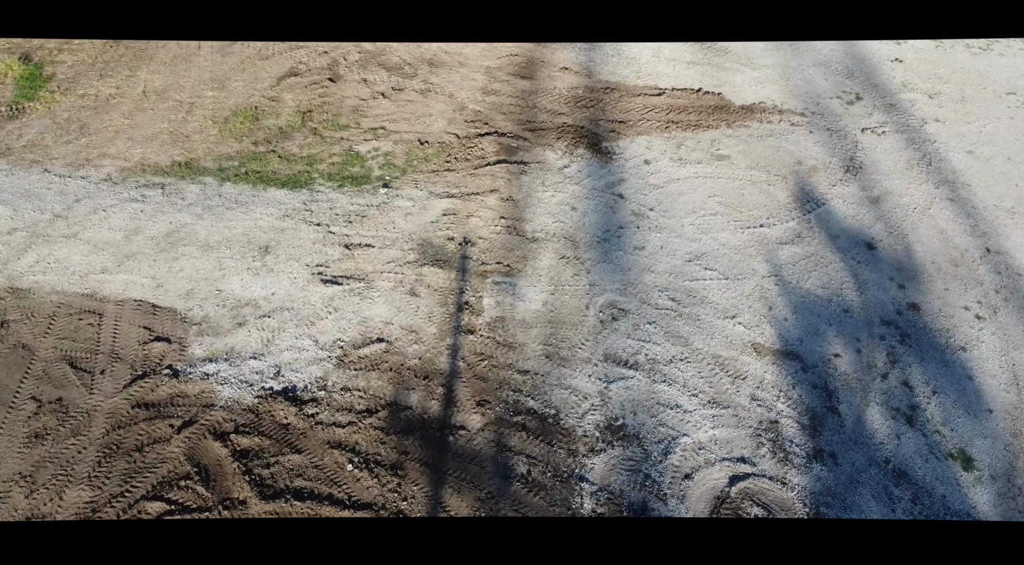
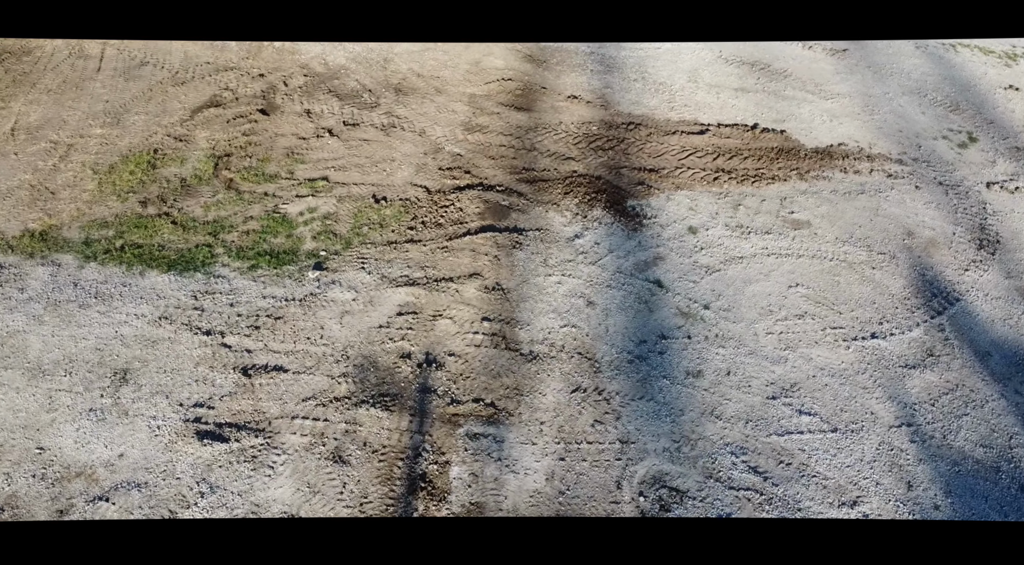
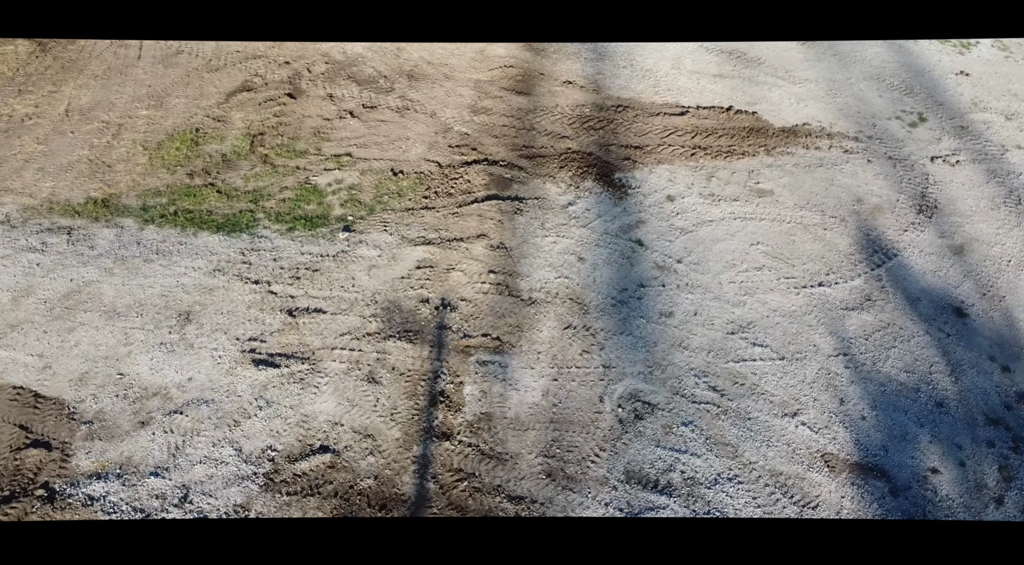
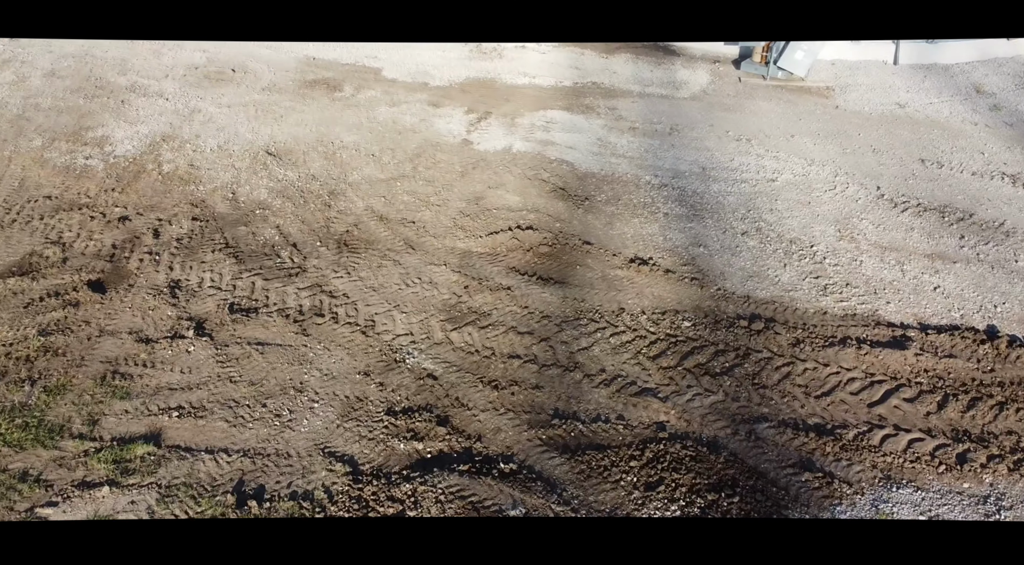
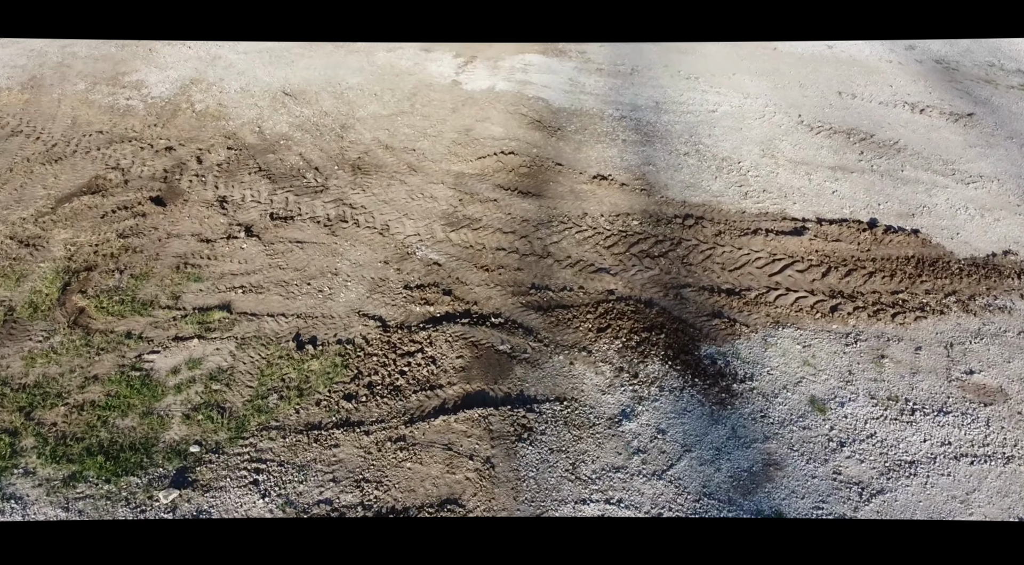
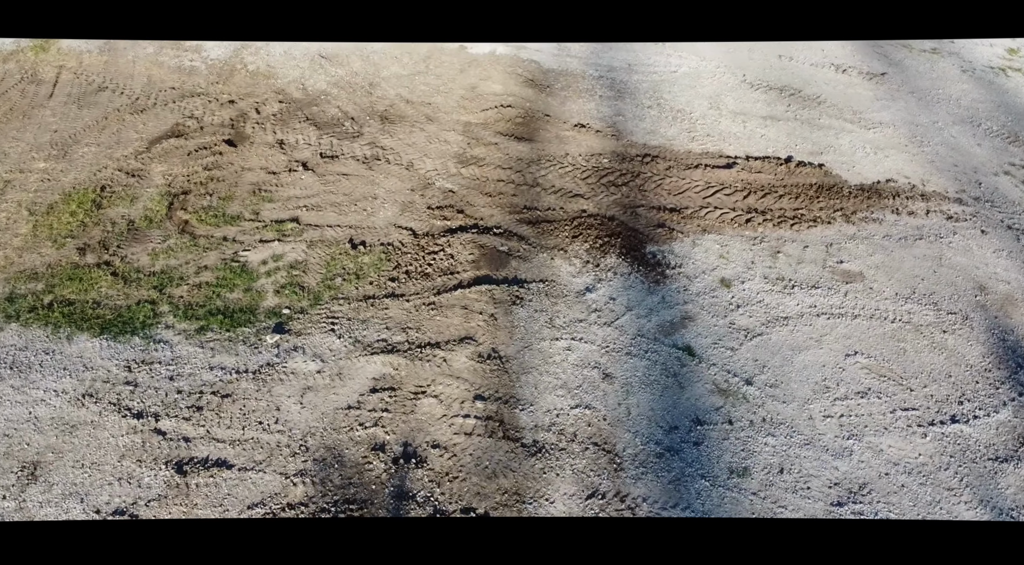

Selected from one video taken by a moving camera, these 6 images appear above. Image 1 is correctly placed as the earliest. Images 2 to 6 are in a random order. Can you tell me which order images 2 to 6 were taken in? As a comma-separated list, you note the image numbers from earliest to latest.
3, 2, 6, 5, 4
